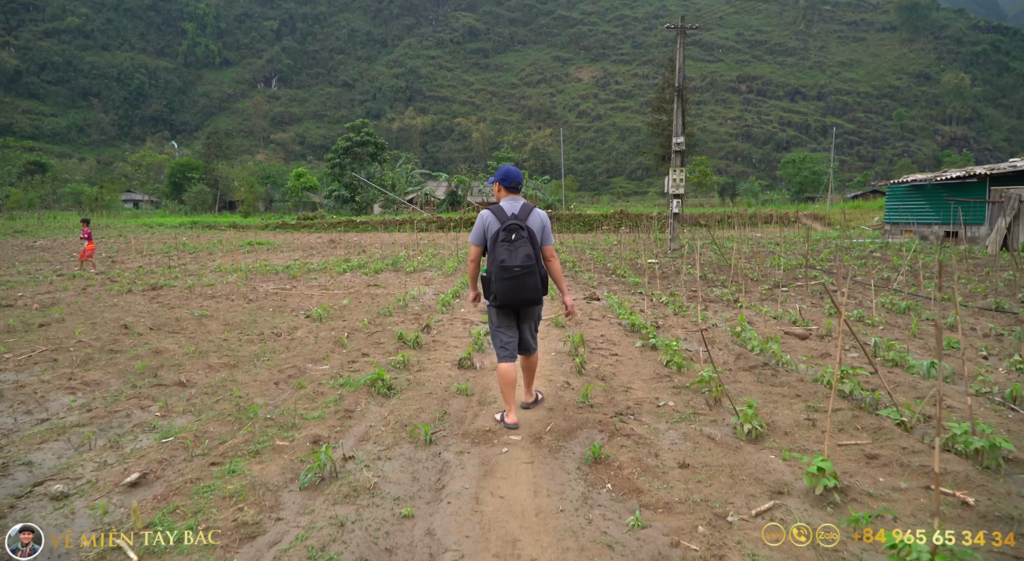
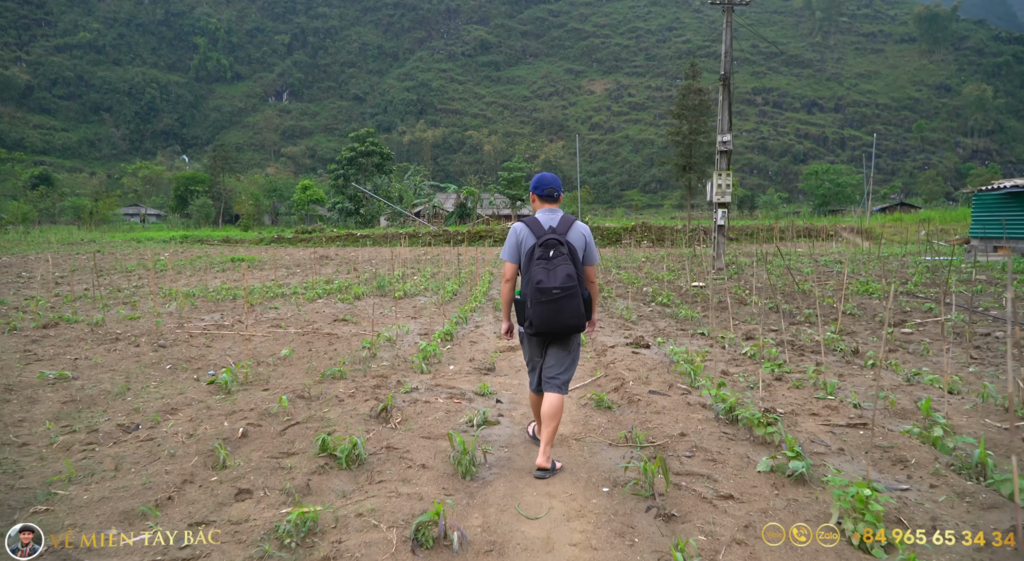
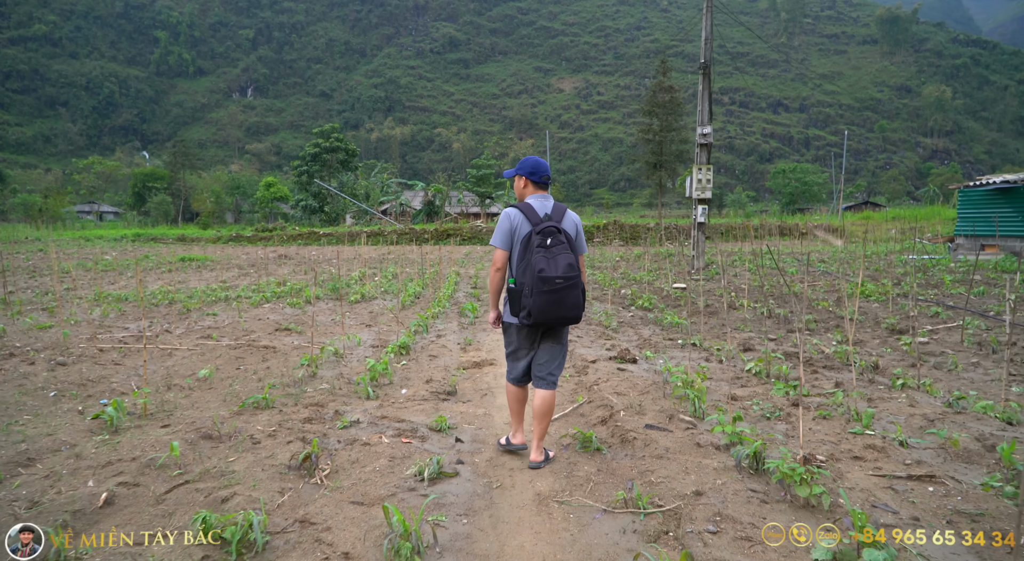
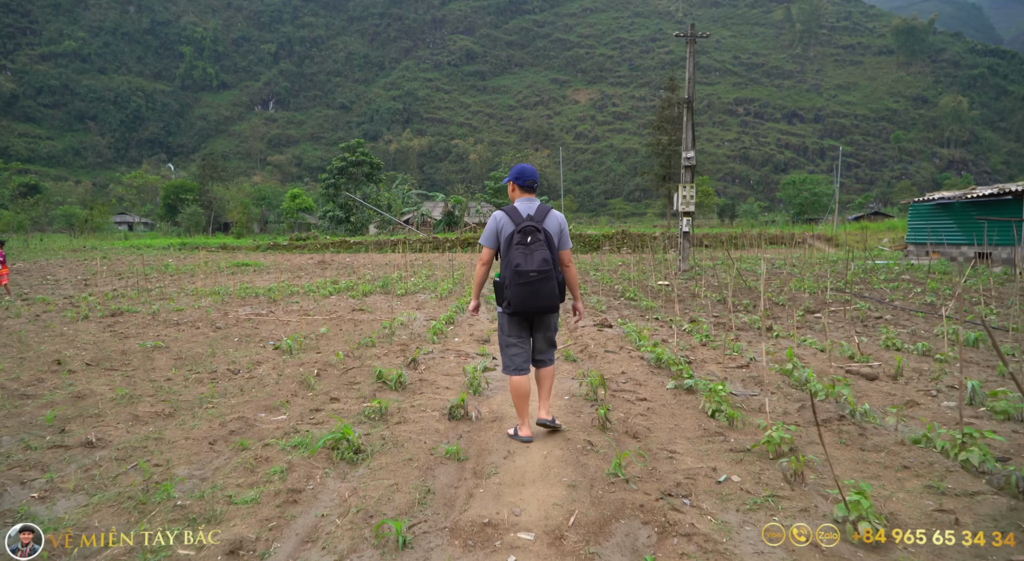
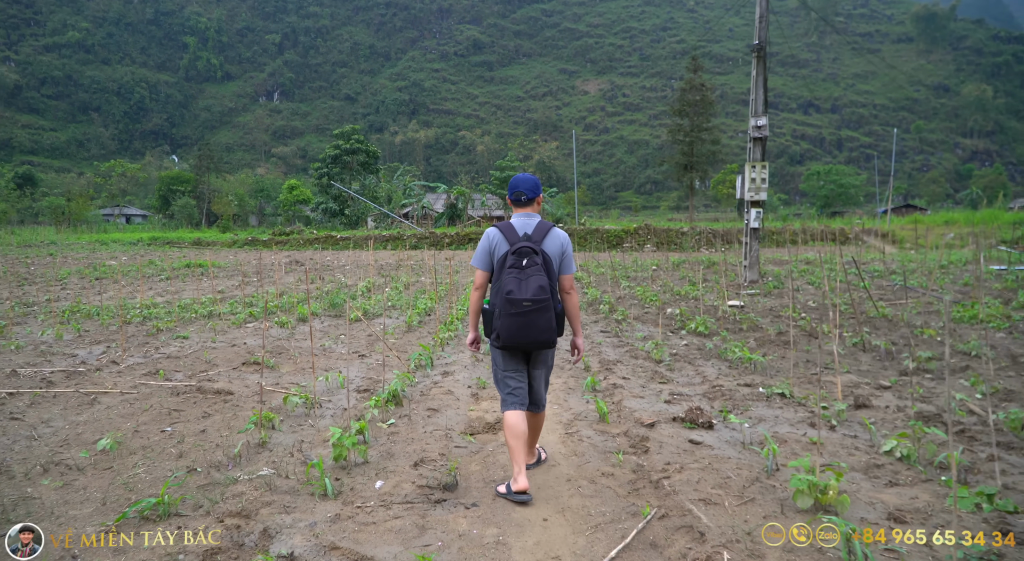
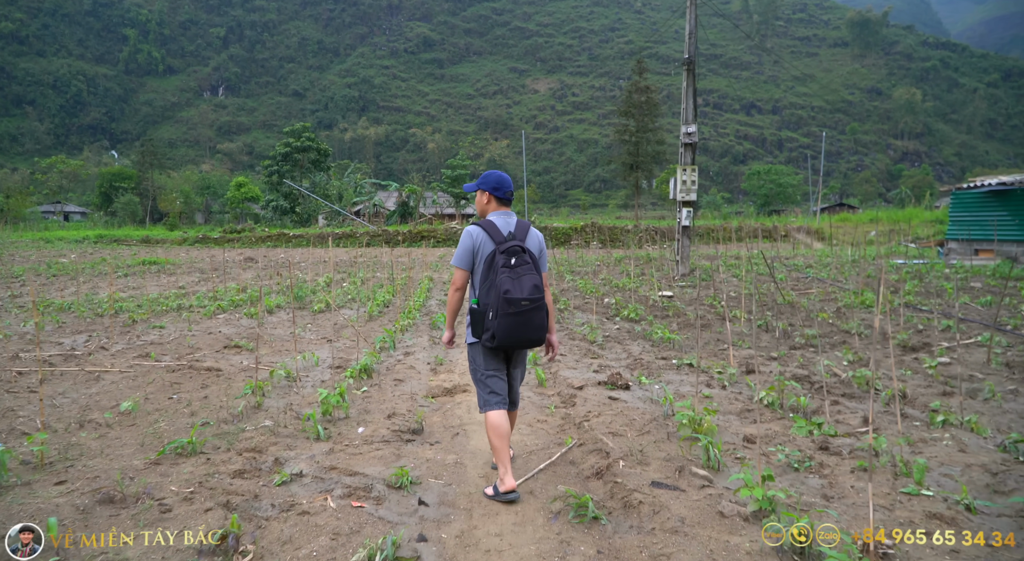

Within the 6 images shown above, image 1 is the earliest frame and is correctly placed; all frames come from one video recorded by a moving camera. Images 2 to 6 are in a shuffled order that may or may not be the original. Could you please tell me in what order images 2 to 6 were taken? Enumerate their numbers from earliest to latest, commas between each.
4, 2, 3, 6, 5
